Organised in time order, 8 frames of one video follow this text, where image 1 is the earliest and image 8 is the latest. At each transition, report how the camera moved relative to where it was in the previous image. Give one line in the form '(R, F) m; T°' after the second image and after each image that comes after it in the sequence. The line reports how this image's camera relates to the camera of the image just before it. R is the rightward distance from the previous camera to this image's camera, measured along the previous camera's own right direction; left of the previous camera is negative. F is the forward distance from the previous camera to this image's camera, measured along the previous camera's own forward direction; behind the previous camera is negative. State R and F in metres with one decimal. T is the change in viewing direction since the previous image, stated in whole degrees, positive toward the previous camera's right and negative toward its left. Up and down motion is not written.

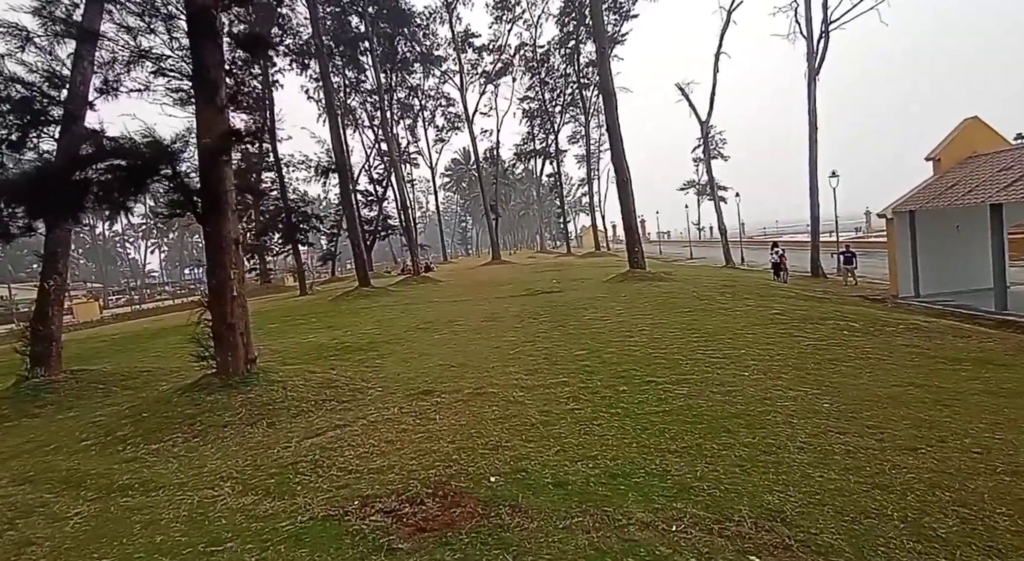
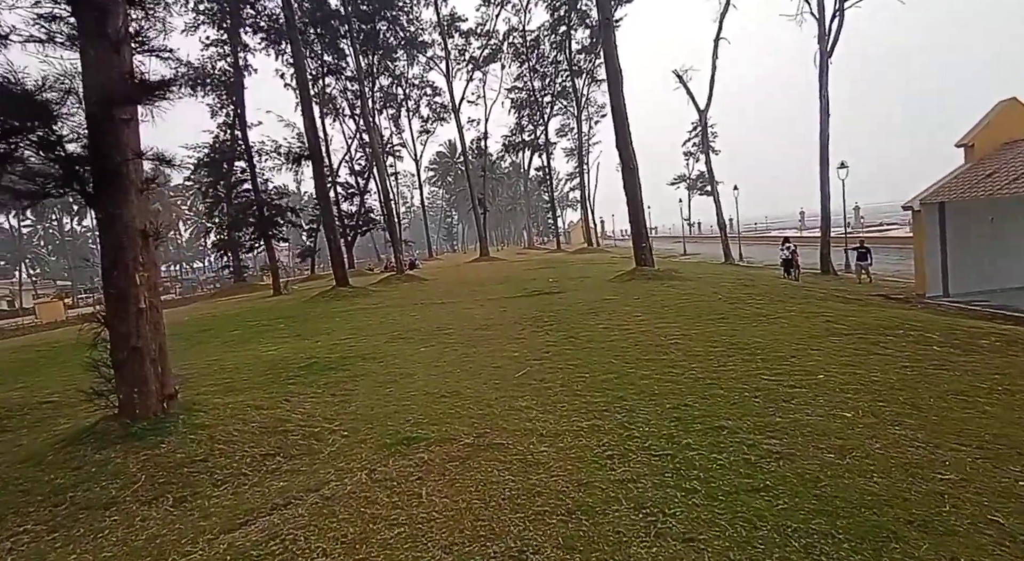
(-0.2, +1.5) m; +1°
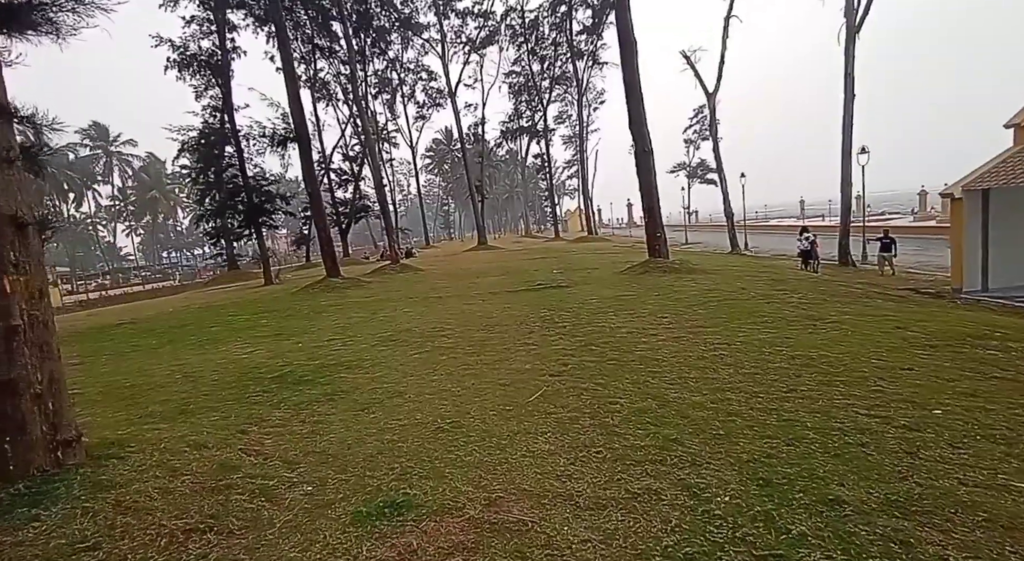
(-0.1, +1.1) m; 0°
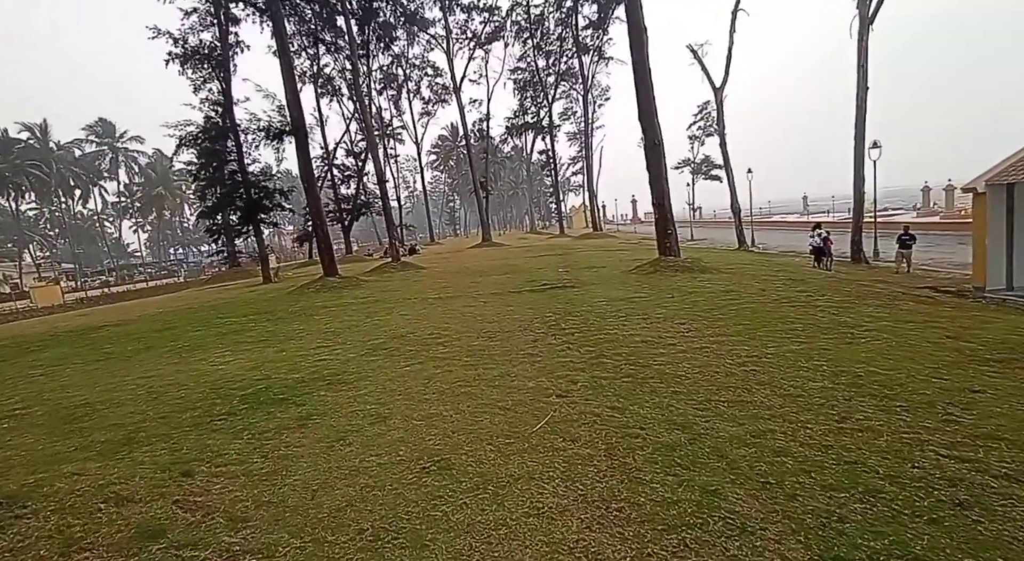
(0.0, +0.7) m; 0°
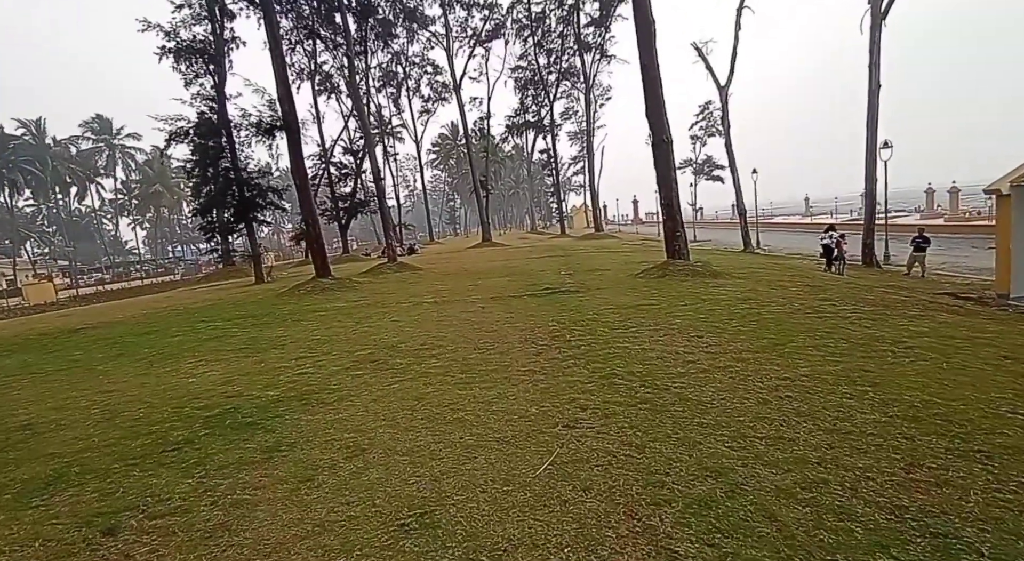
(0.0, +0.7) m; 0°
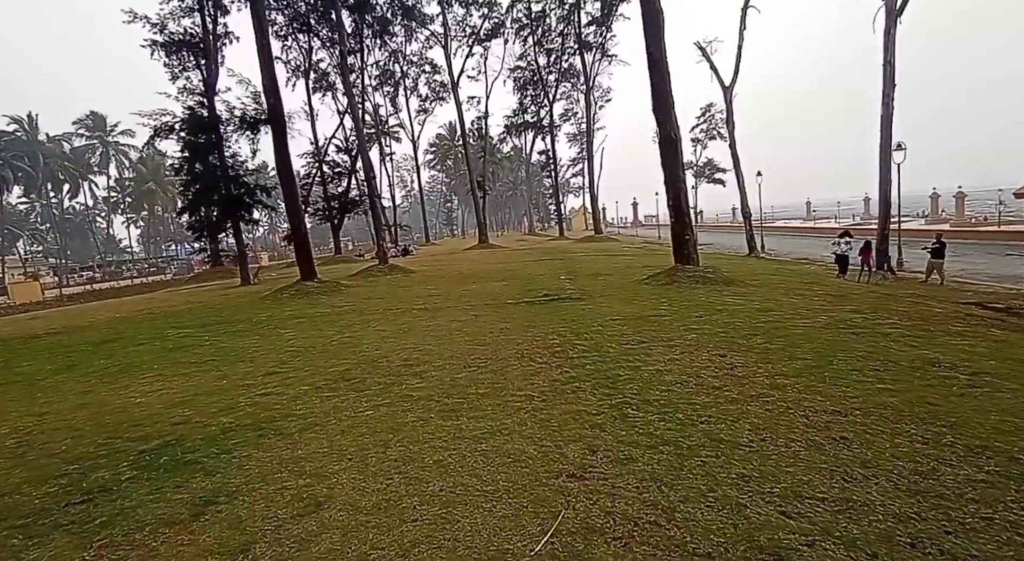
(0.0, +0.9) m; 0°
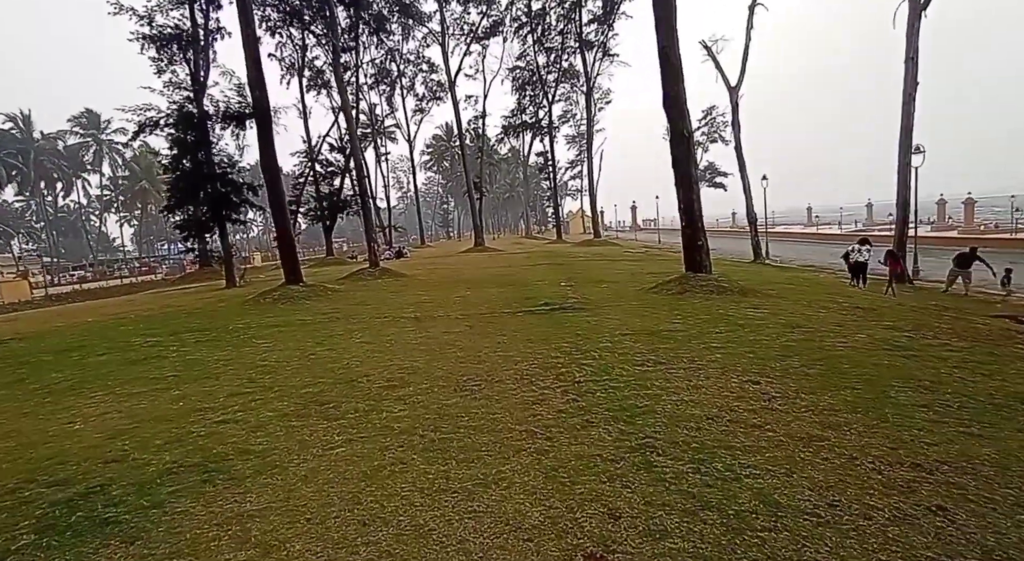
(0.0, +0.9) m; 0°
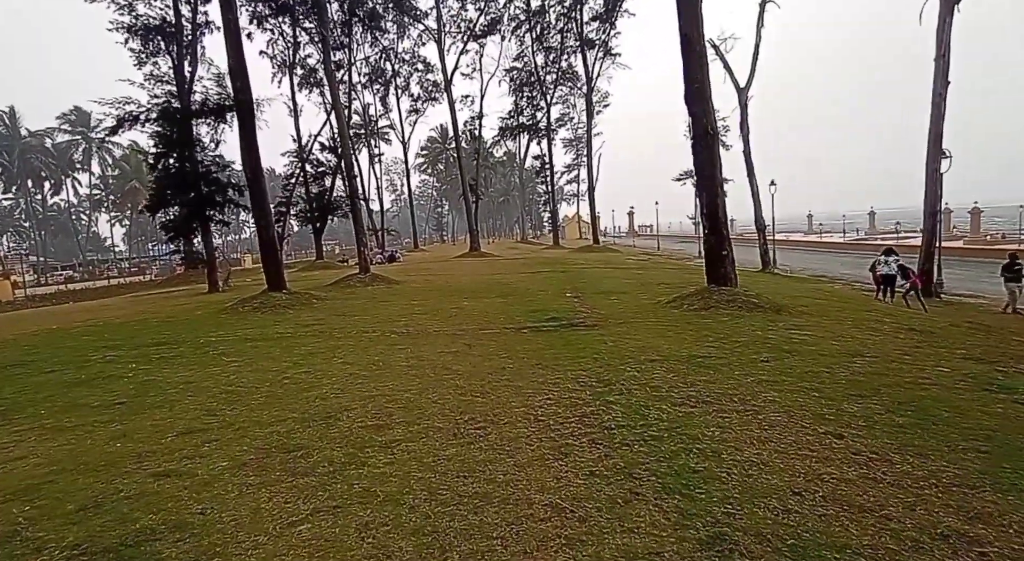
(-0.2, +1.1) m; +1°
